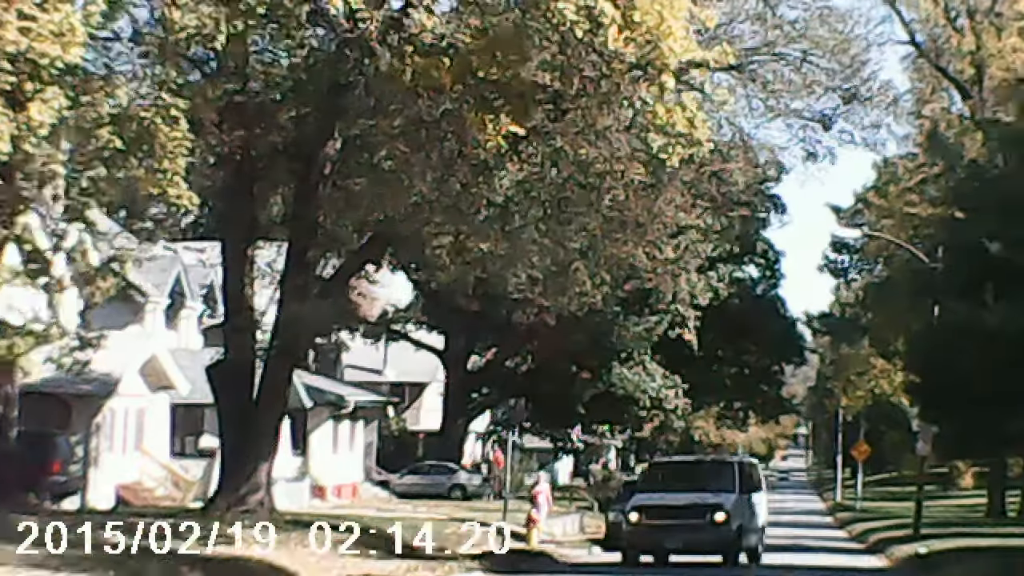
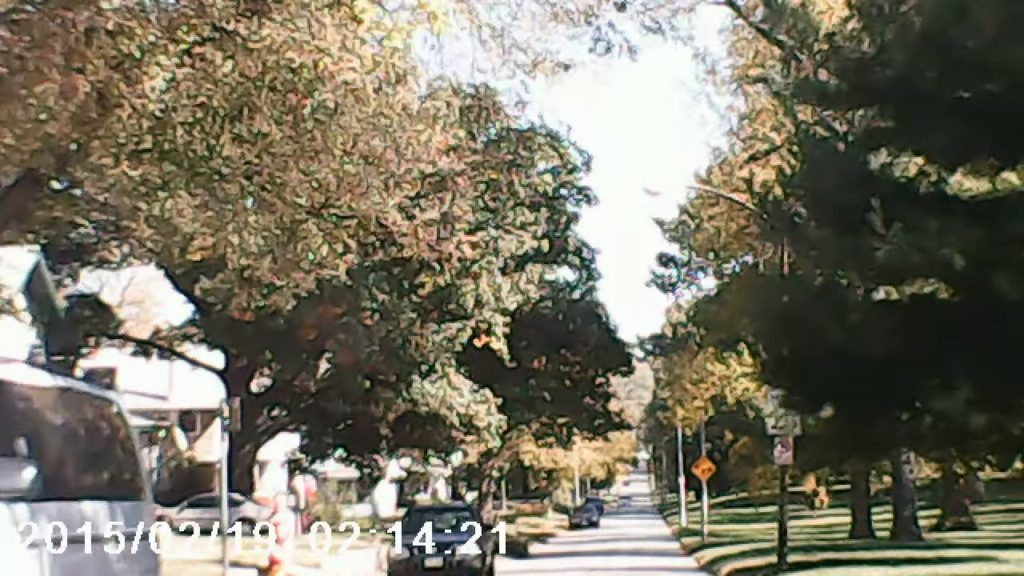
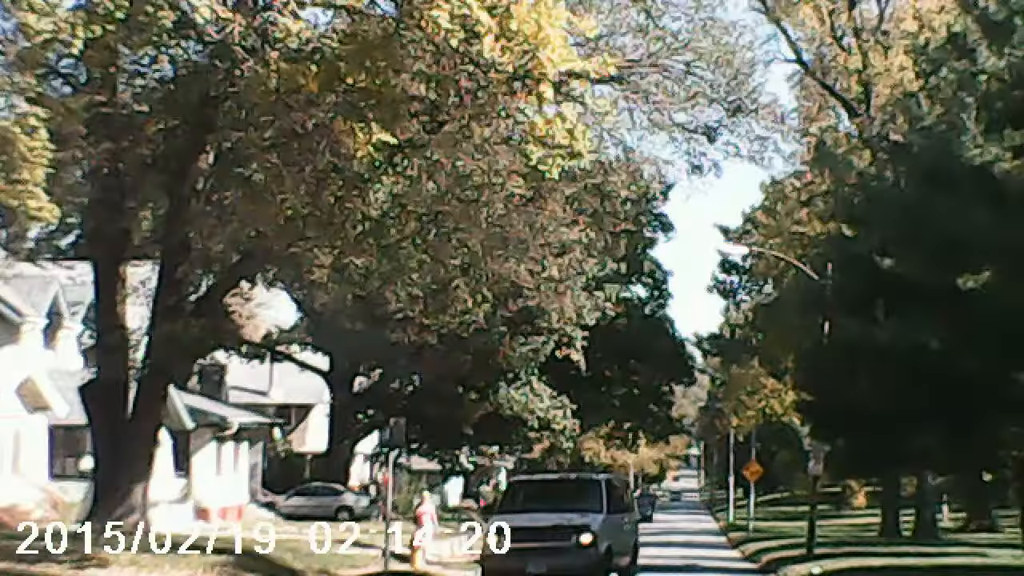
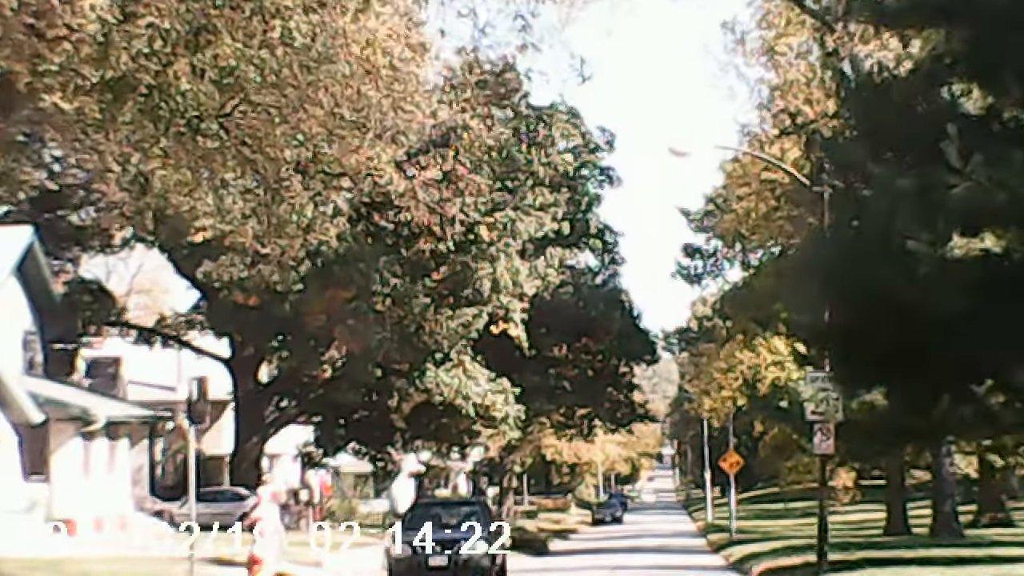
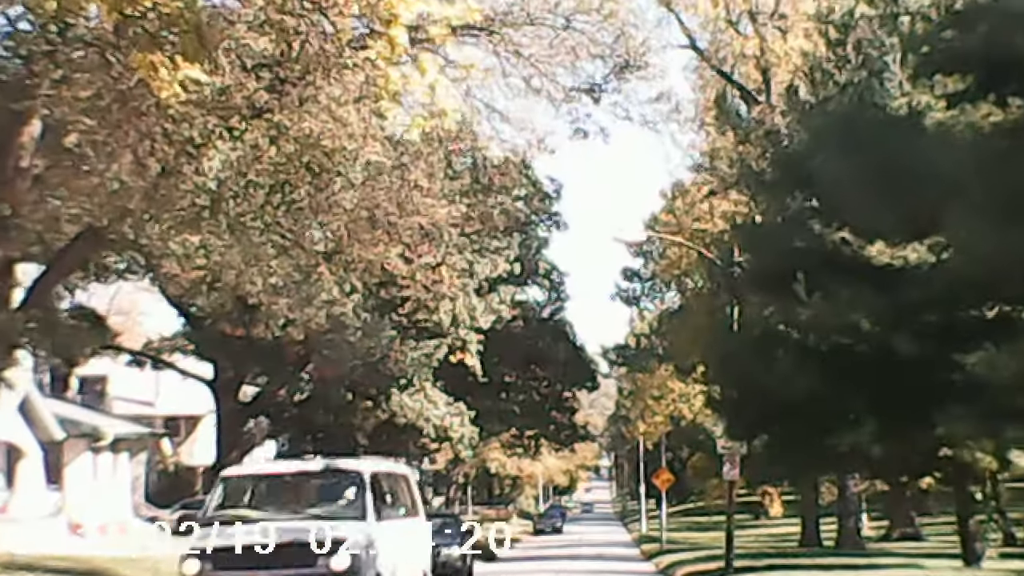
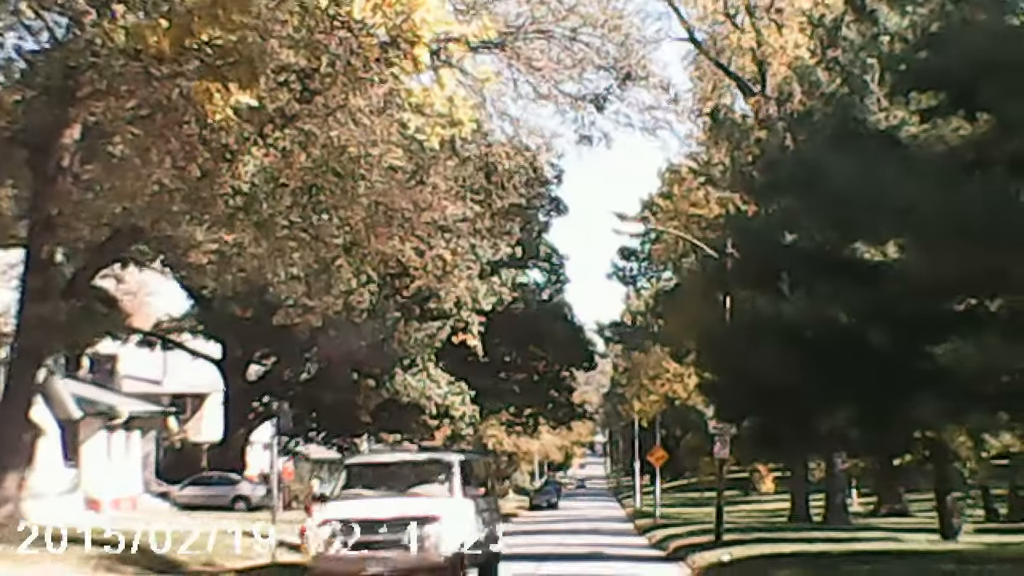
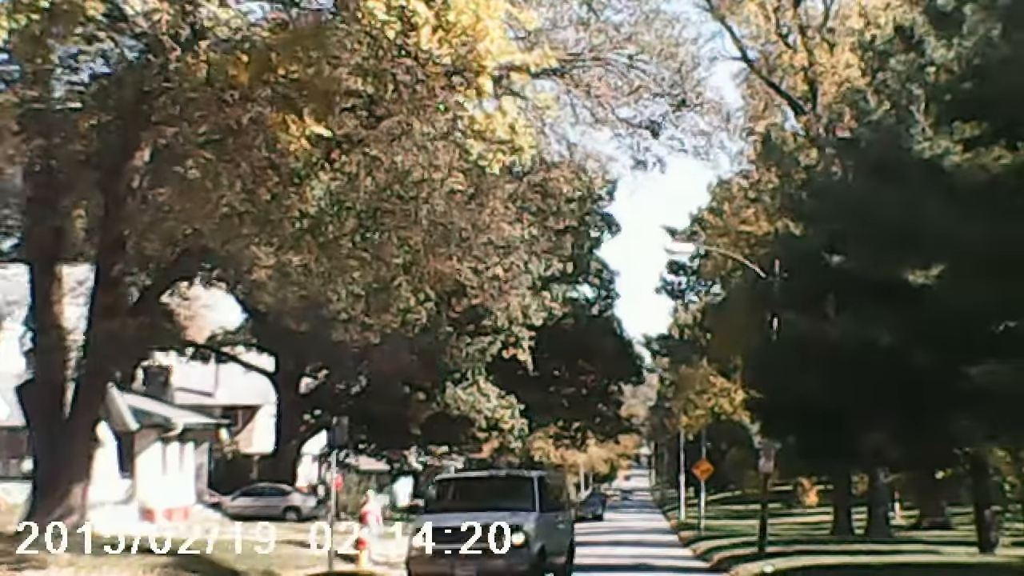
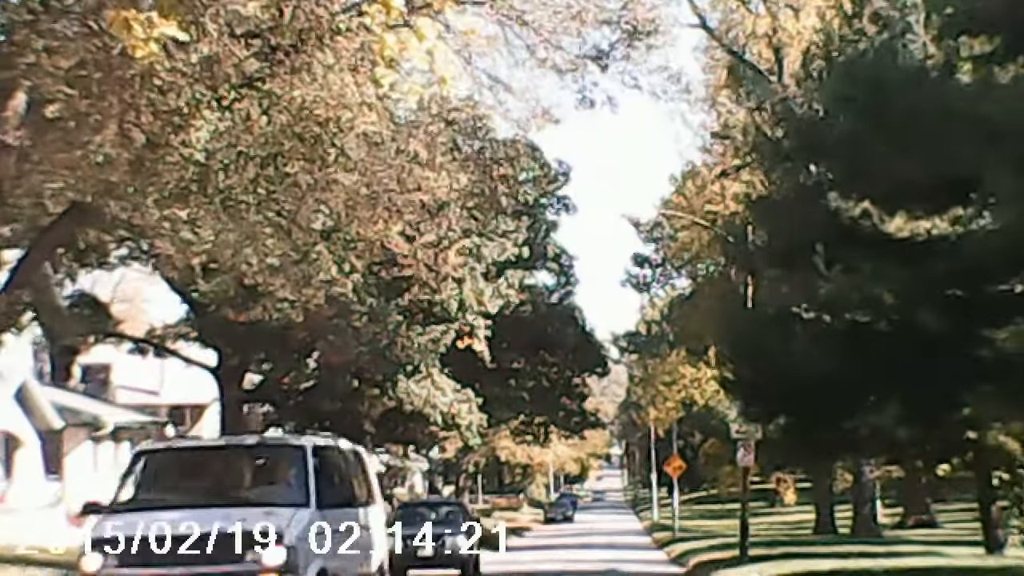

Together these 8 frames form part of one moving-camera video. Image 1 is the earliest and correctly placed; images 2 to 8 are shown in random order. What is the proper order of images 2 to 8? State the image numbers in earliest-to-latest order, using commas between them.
3, 7, 6, 5, 8, 2, 4
